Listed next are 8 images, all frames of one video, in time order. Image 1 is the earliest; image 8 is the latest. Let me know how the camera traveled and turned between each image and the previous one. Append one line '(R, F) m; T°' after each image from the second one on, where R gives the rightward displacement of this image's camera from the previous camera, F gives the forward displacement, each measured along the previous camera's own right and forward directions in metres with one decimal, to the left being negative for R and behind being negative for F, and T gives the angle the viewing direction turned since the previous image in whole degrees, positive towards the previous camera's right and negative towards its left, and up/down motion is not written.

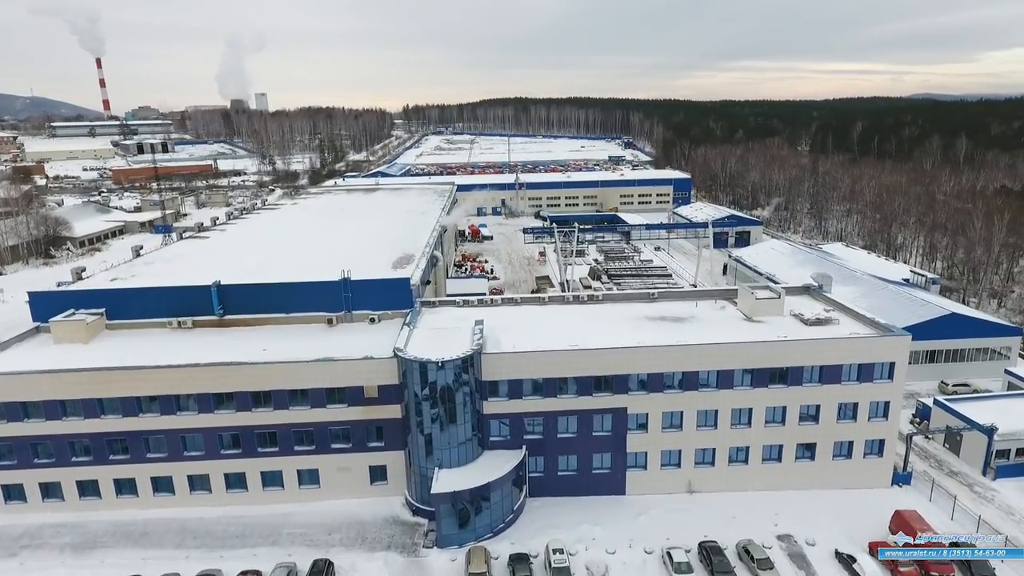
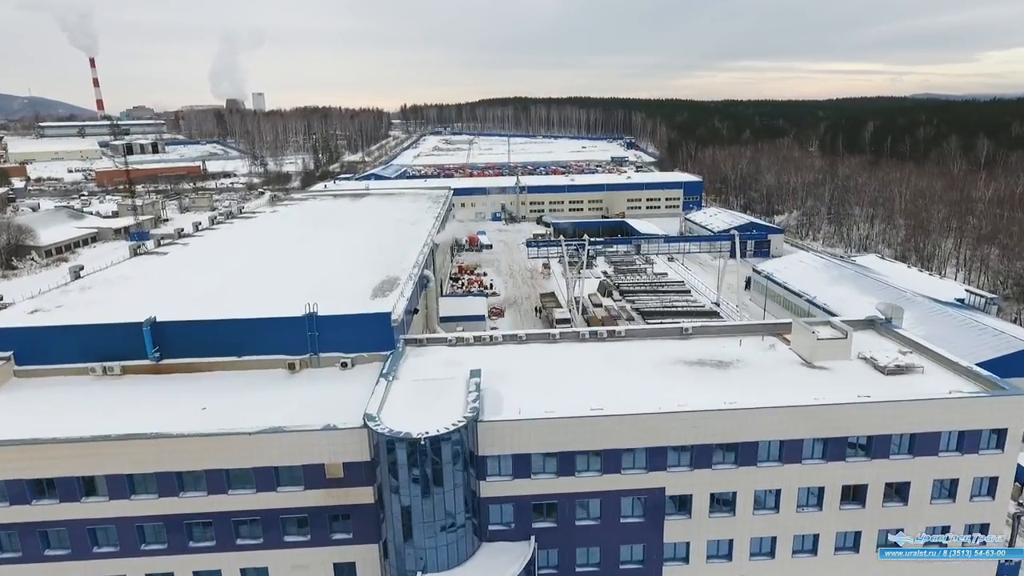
(-0.1, +1.9) m; 0°
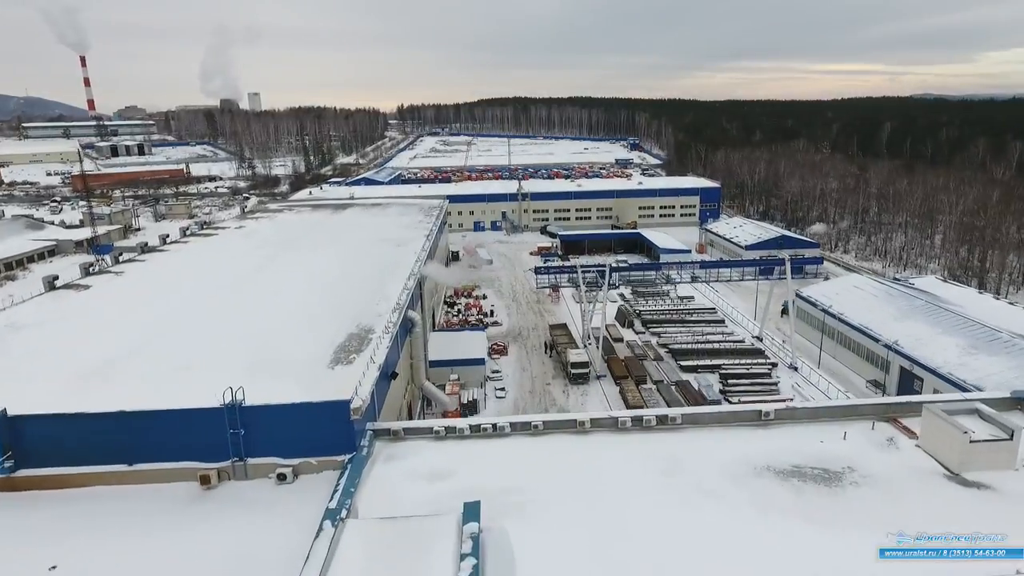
(-0.1, +2.6) m; 0°
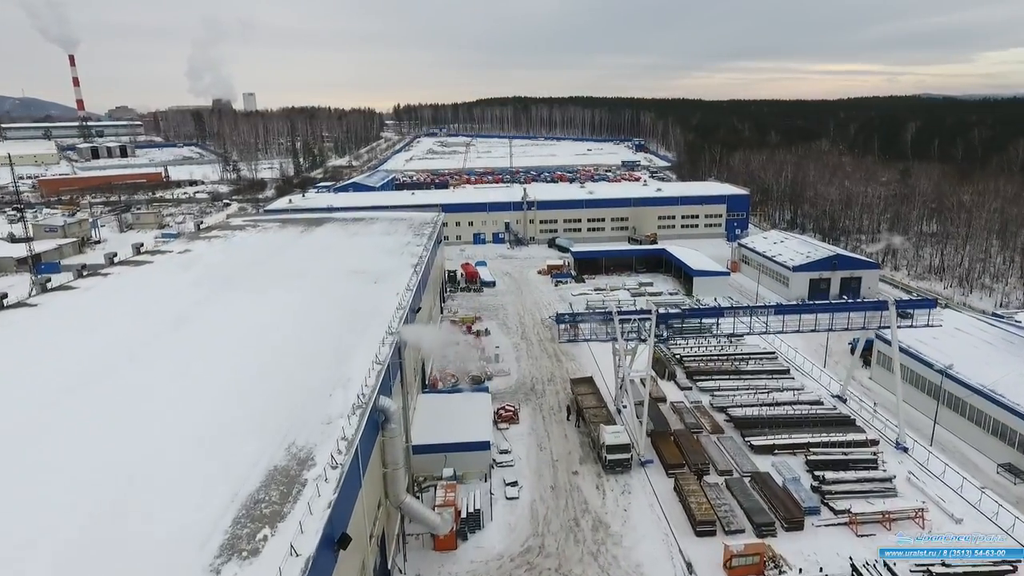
(-0.3, +3.2) m; 0°
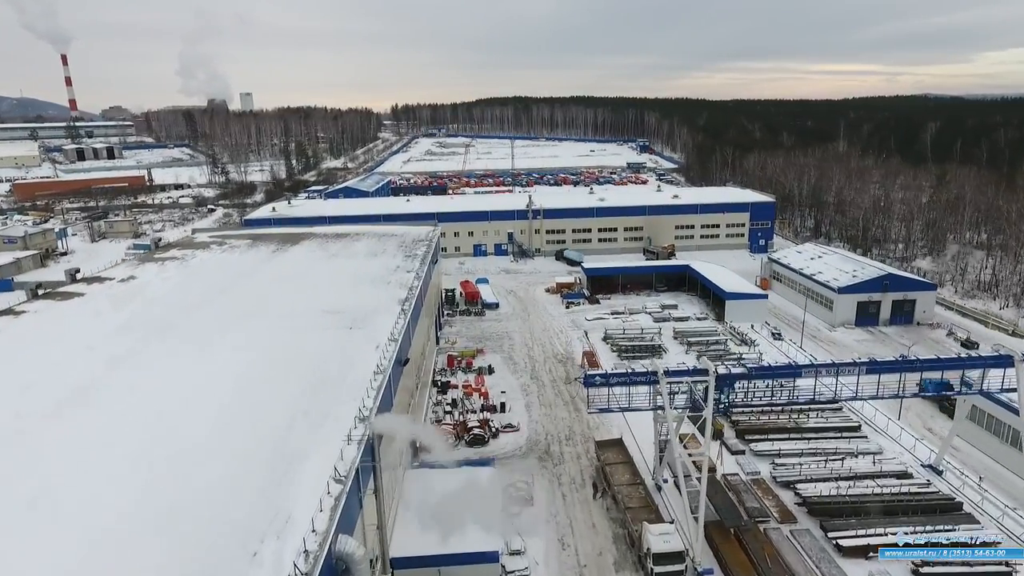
(-0.2, +2.2) m; 0°
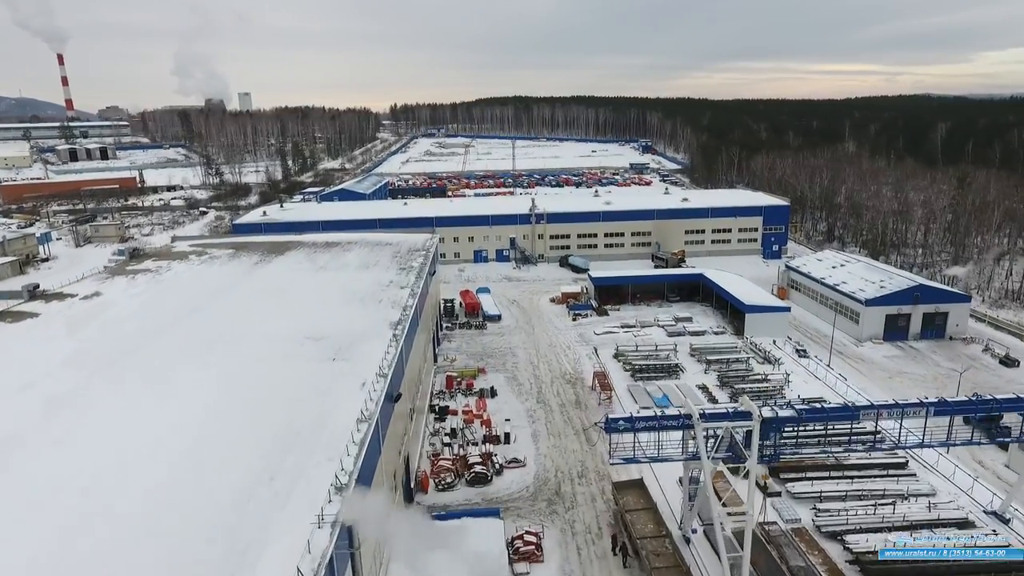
(-0.1, +1.1) m; 0°
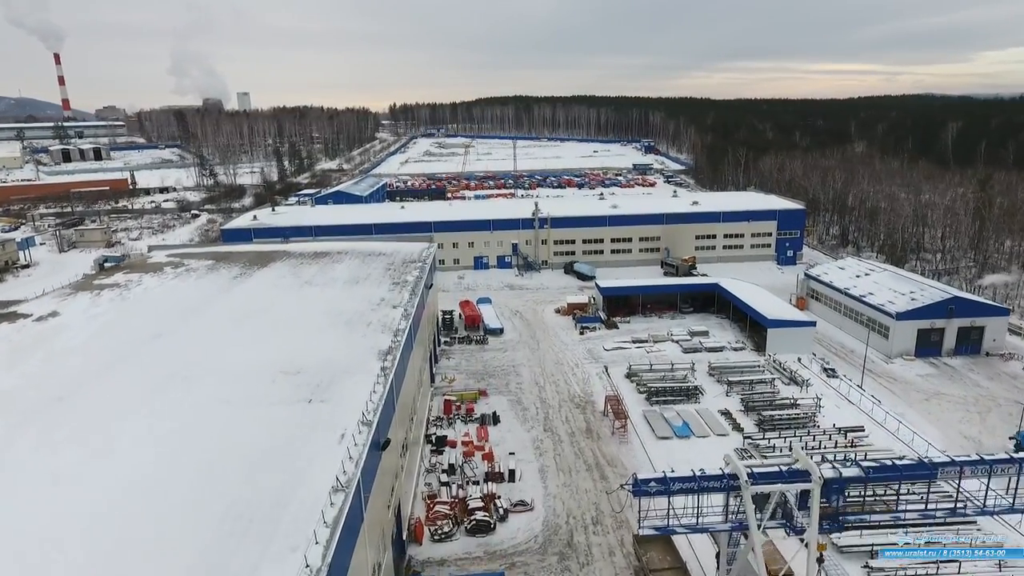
(-0.1, +1.1) m; 0°
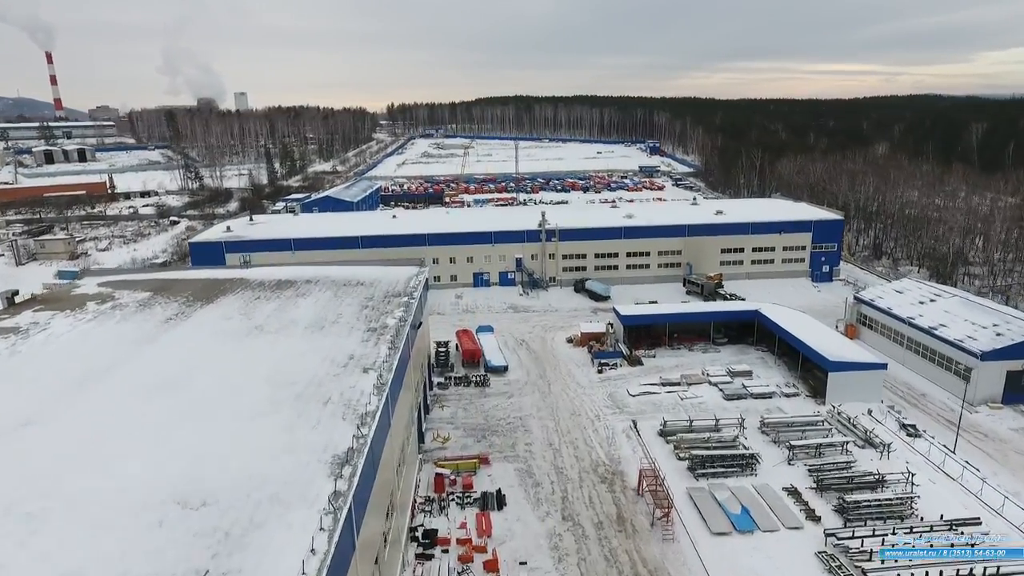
(-0.1, +2.3) m; 0°
